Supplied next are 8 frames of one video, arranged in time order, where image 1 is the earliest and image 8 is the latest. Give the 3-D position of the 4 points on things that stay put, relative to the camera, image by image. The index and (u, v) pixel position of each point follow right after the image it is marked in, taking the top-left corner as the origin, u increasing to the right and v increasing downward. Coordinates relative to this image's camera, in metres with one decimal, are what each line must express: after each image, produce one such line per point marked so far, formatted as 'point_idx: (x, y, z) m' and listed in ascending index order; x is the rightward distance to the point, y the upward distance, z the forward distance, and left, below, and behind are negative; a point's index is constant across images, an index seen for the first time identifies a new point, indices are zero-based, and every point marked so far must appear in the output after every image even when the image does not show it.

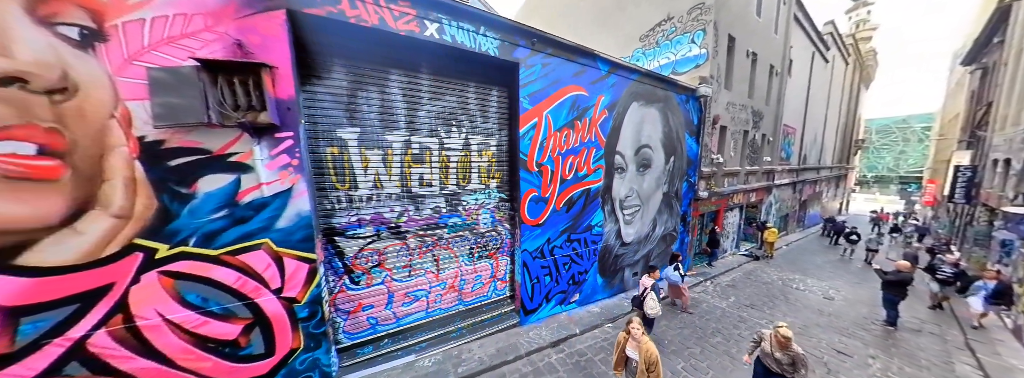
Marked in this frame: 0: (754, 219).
0: (+10.8, -1.3, +11.4) m
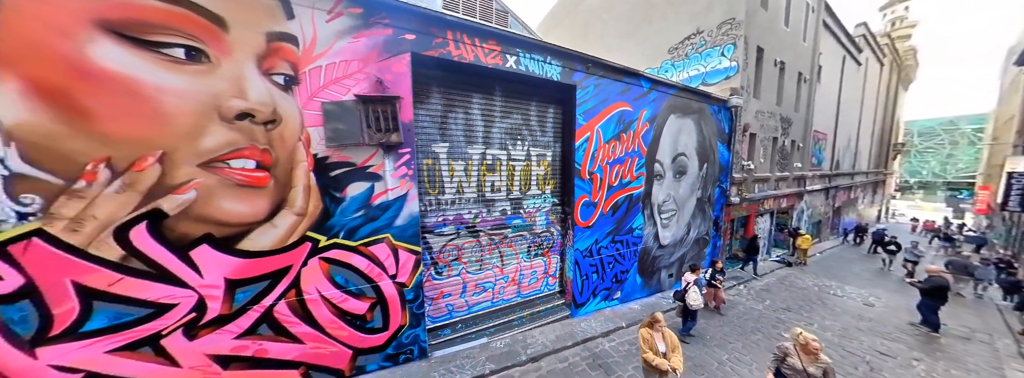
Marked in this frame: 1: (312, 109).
0: (+12.2, -1.6, +11.4) m
1: (-2.2, +0.9, +2.9) m
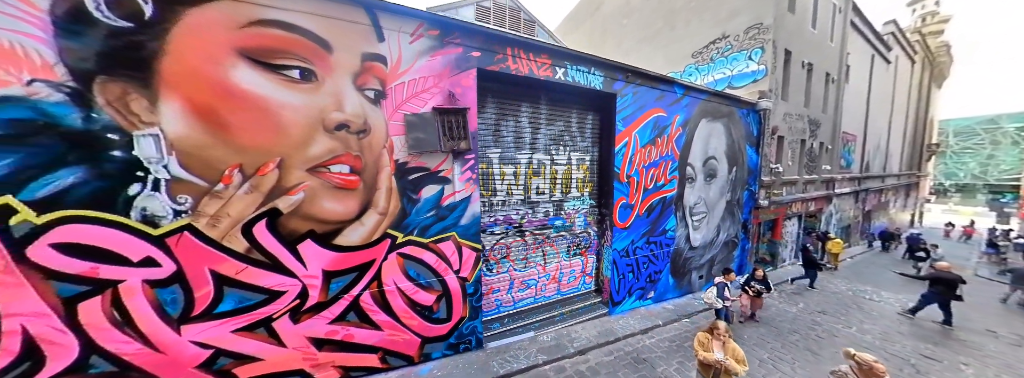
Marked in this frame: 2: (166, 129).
0: (+13.3, -1.7, +11.2) m
1: (-1.5, +0.9, +3.3) m
2: (-3.3, +0.6, +2.4) m
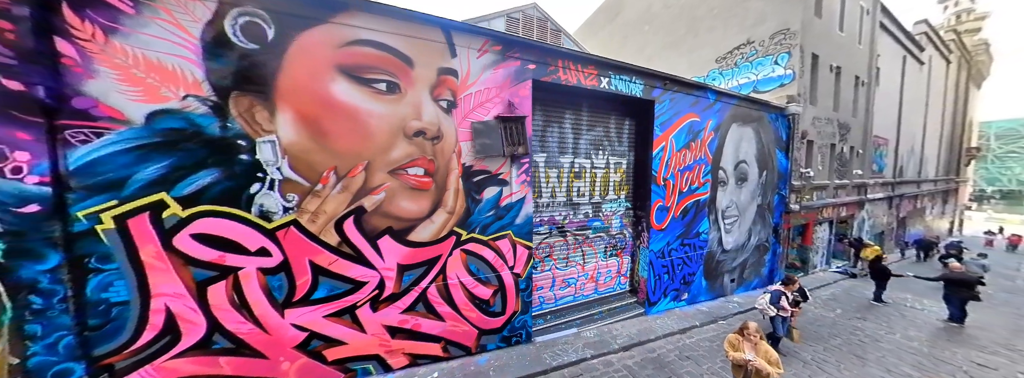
0: (+14.4, -2.0, +10.9) m
1: (-0.7, +0.9, +3.6) m
2: (-2.6, +0.6, +2.8) m
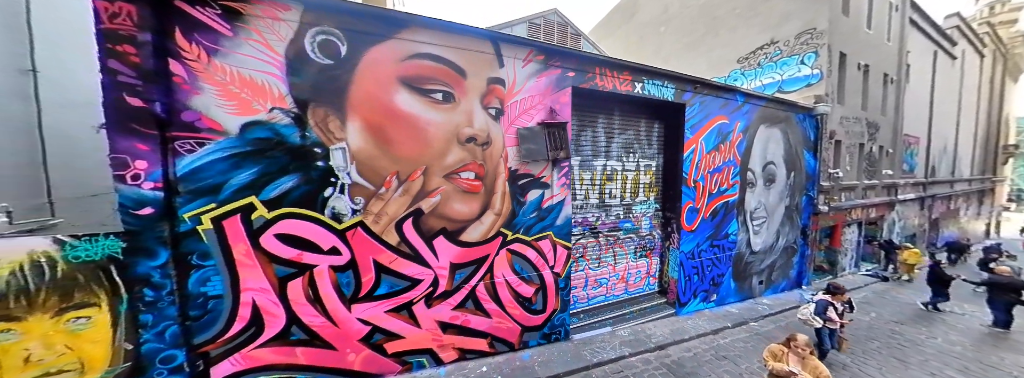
0: (+15.2, -2.0, +10.6) m
1: (0.0, +0.8, +3.8) m
2: (-1.9, +0.5, +3.0) m
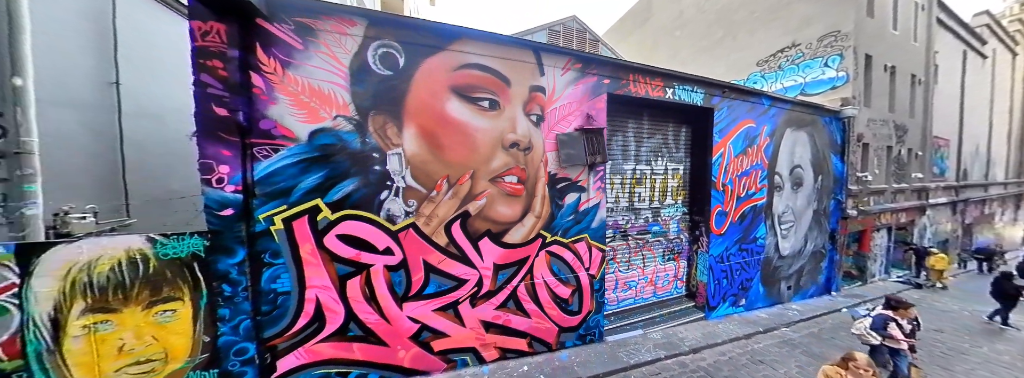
0: (+16.0, -2.1, +10.3) m
1: (+0.6, +0.8, +3.9) m
2: (-1.3, +0.5, +3.2) m
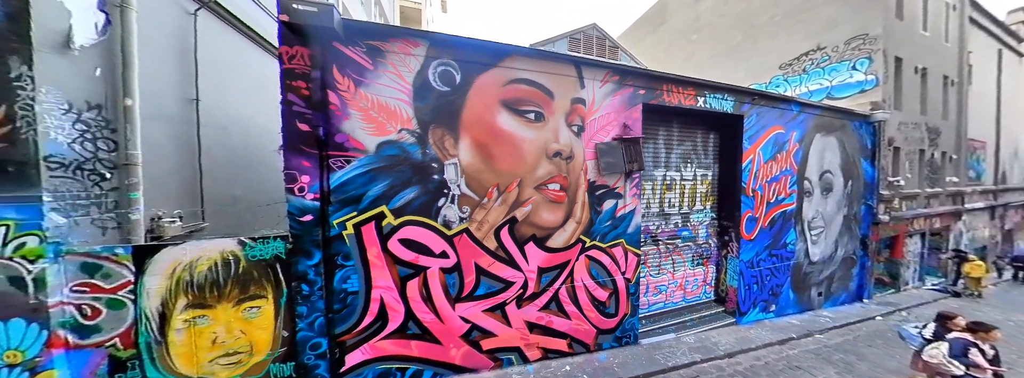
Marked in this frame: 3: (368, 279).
0: (+16.8, -2.3, +10.0) m
1: (+1.2, +0.7, +4.0) m
2: (-0.7, +0.4, +3.4) m
3: (-1.8, -1.1, +3.2) m
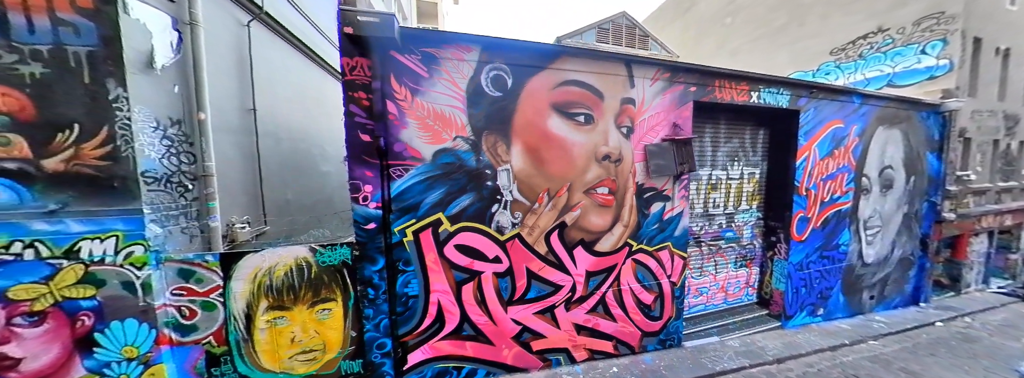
0: (+17.9, -2.1, +9.1) m
1: (+2.0, +0.6, +3.9) m
2: (0.0, +0.3, +3.4) m
3: (-1.1, -1.2, +3.3) m
